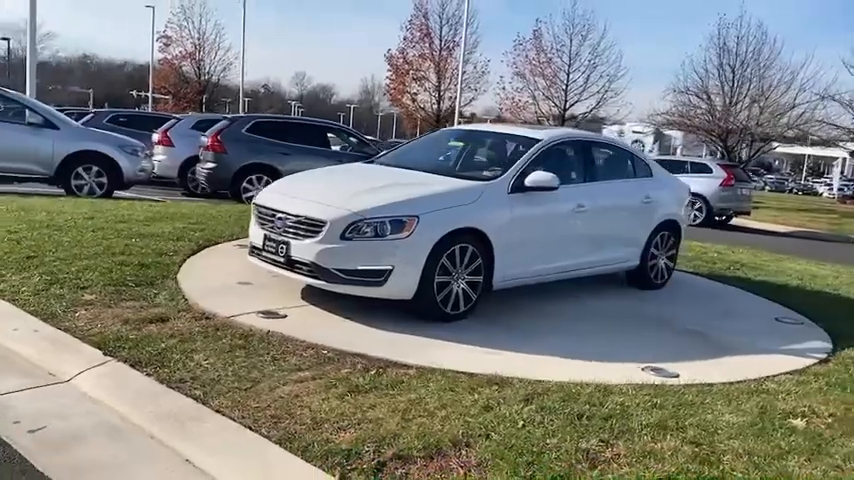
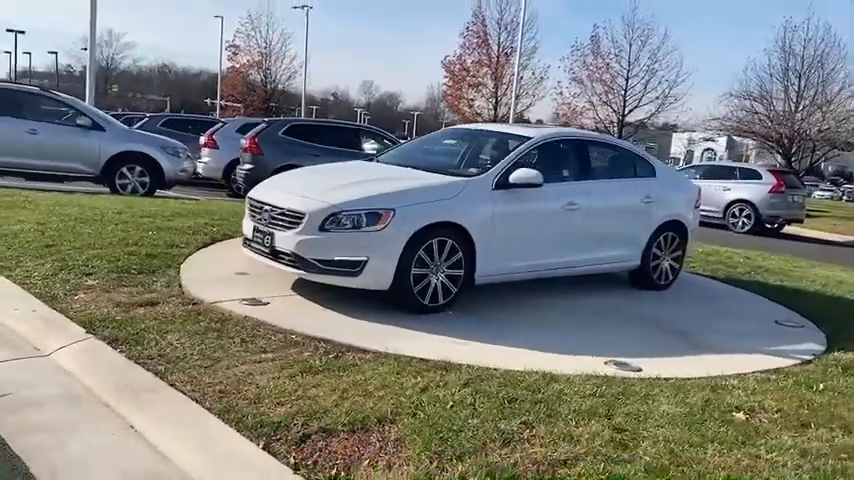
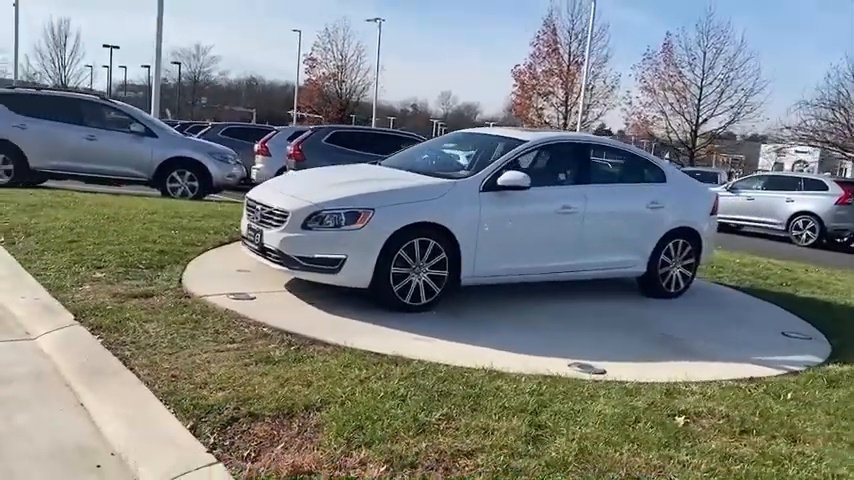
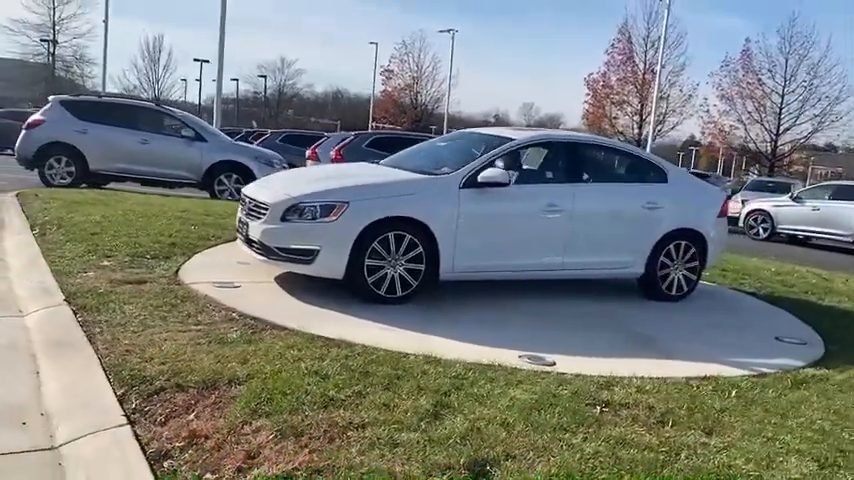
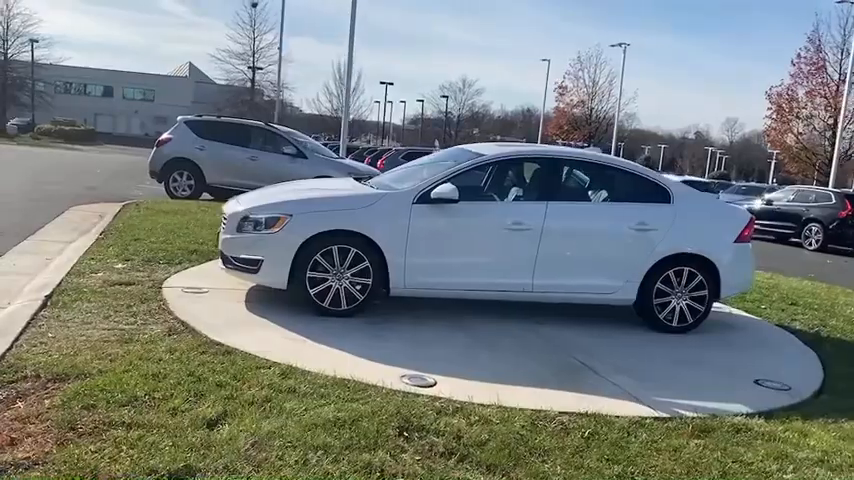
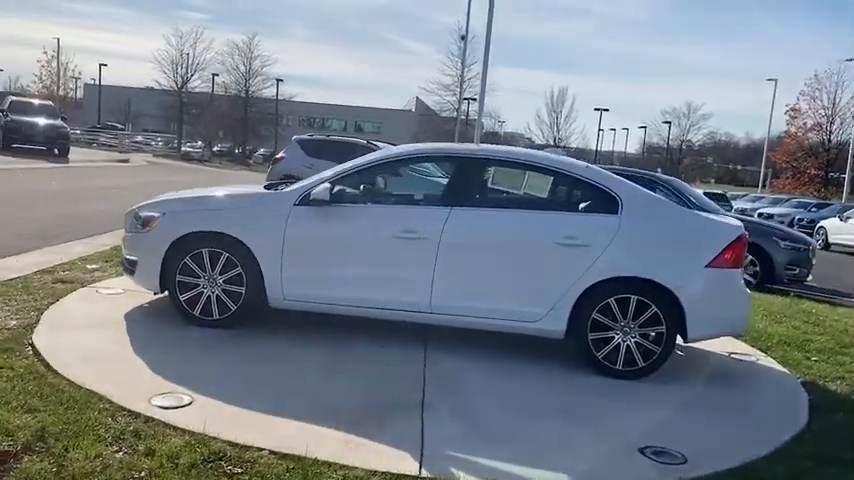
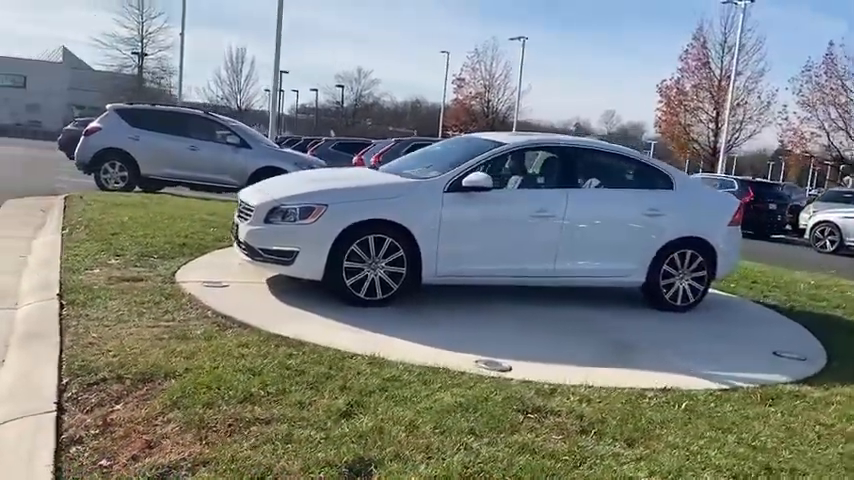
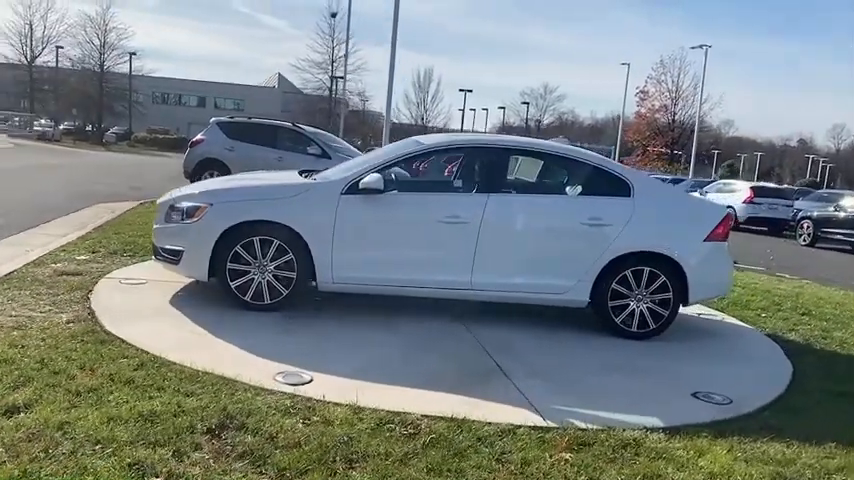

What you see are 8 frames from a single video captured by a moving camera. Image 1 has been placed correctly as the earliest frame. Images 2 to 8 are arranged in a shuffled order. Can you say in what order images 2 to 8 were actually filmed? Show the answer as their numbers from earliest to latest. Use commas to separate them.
2, 3, 4, 7, 5, 8, 6
